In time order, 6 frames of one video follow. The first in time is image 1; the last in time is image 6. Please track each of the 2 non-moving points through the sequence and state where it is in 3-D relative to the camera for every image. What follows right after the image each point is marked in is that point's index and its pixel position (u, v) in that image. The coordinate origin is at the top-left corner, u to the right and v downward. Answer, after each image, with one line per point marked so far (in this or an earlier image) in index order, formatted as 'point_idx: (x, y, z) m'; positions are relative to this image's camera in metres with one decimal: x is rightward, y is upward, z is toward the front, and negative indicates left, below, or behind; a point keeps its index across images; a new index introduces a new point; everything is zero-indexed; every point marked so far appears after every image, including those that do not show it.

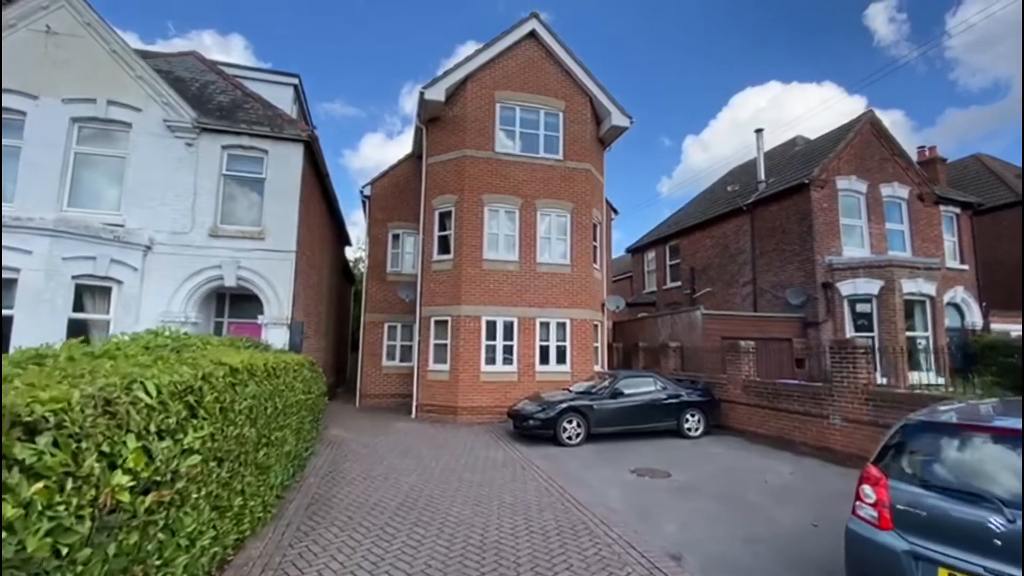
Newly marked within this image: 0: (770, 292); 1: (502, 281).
0: (+9.7, -0.1, +17.9) m
1: (-0.4, +0.2, +15.0) m
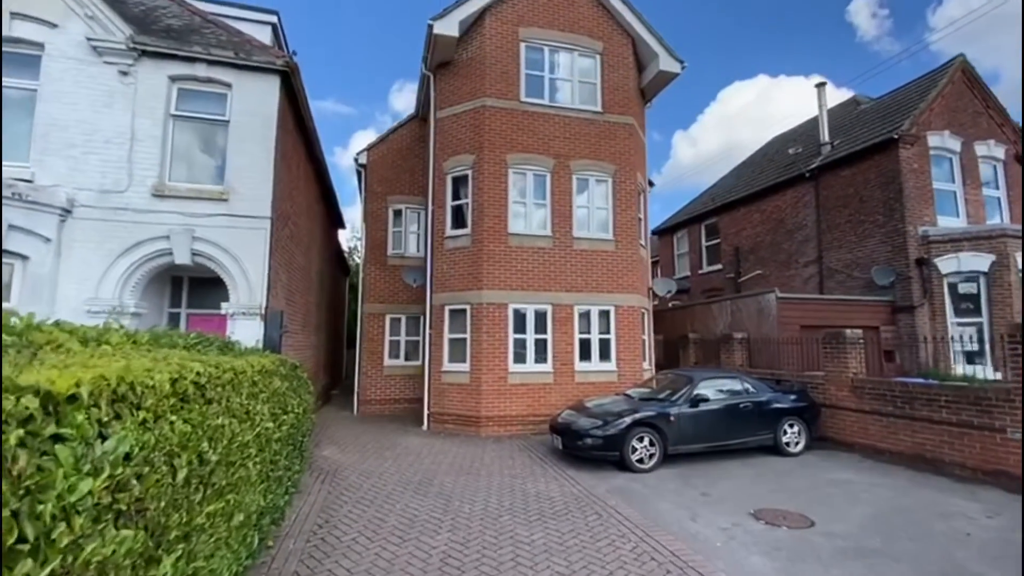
0: (+10.6, +0.5, +15.1) m
1: (+0.5, +0.7, +12.1) m
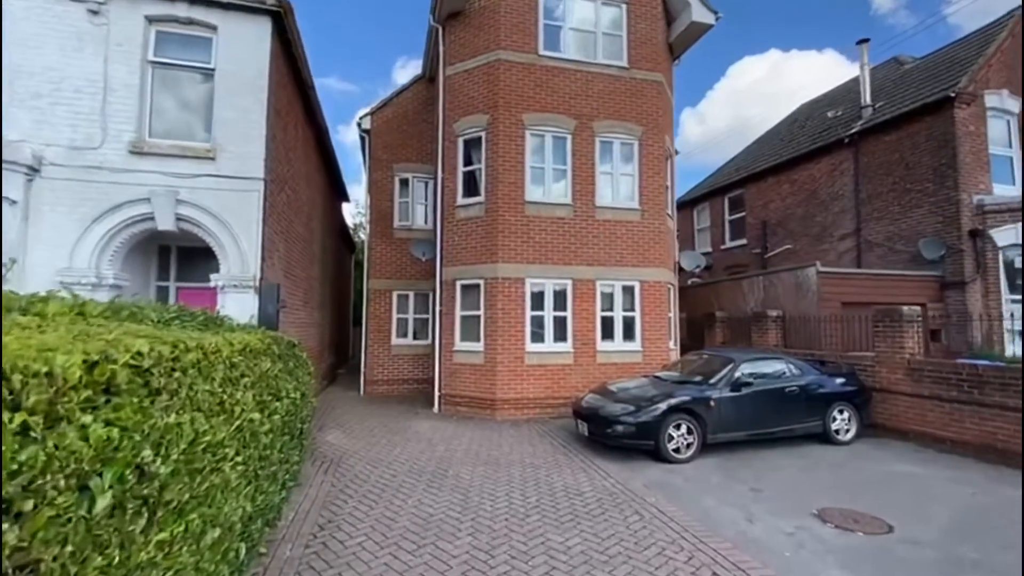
0: (+11.0, +1.3, +14.0) m
1: (+0.9, +1.3, +11.1) m
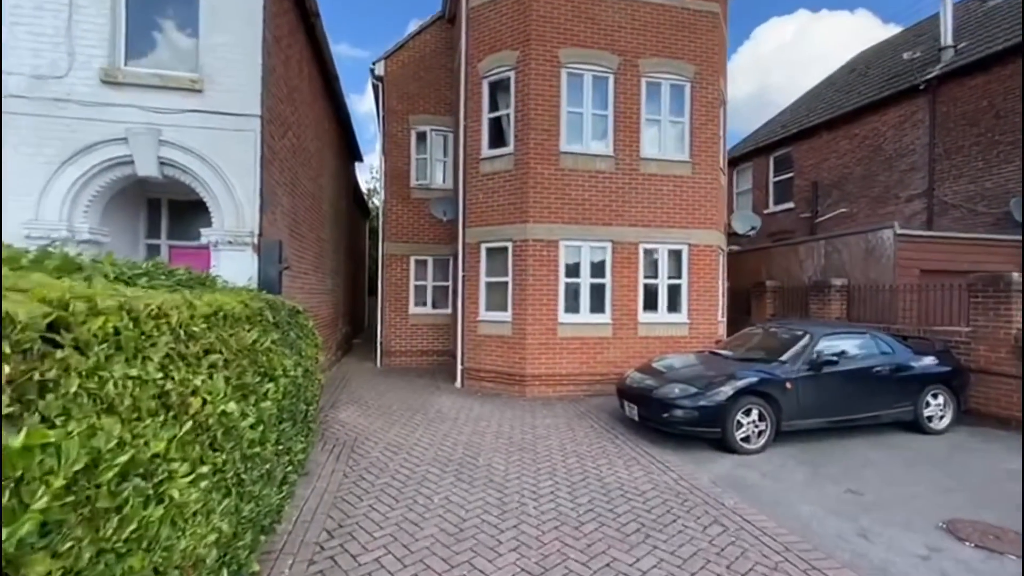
0: (+11.8, +2.1, +12.4) m
1: (+1.6, +2.1, +9.8) m
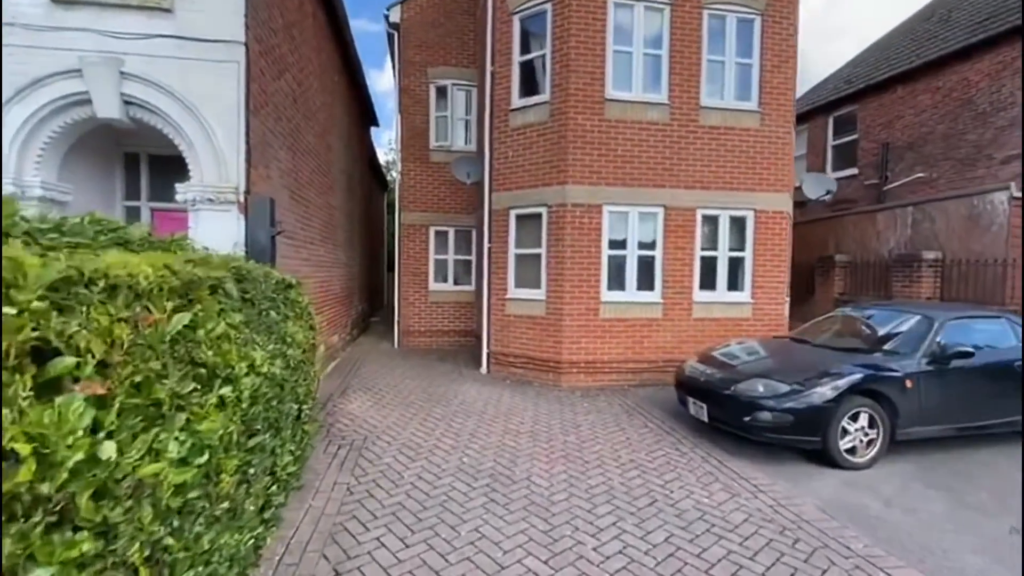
0: (+12.5, +2.6, +10.5) m
1: (+2.2, +2.5, +8.3) m
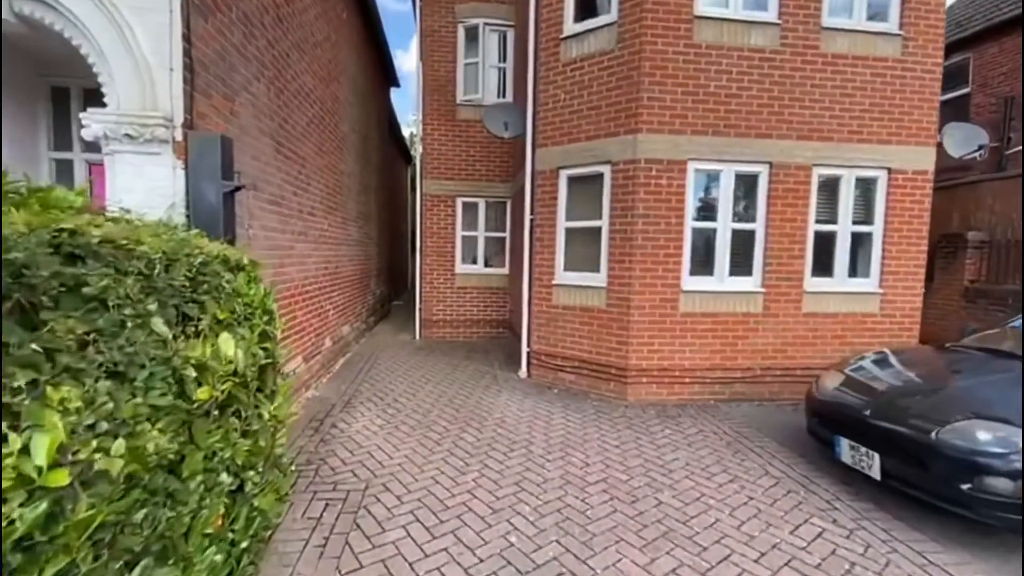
0: (+13.3, +2.8, +7.8) m
1: (+2.9, +2.7, +6.2) m
